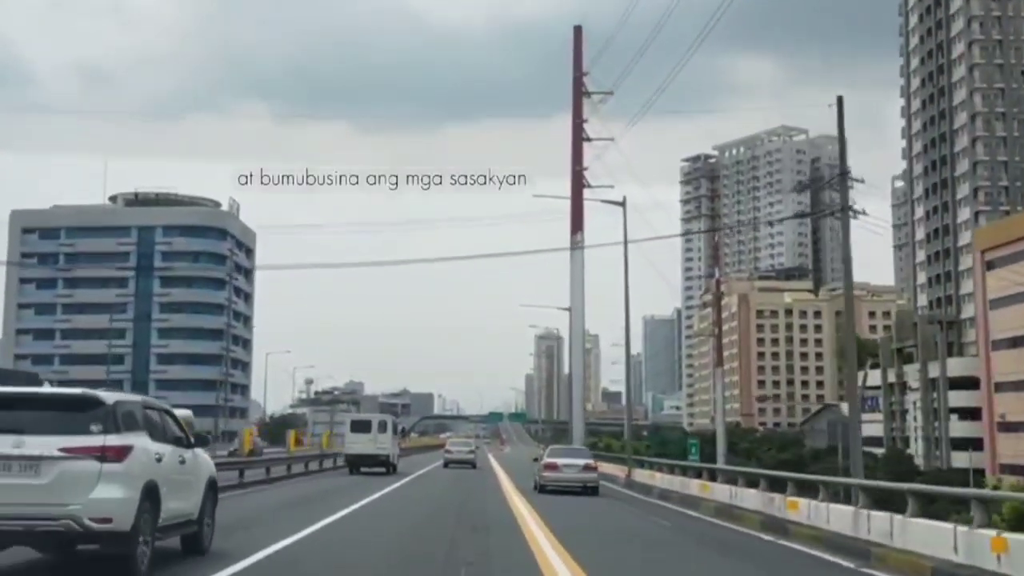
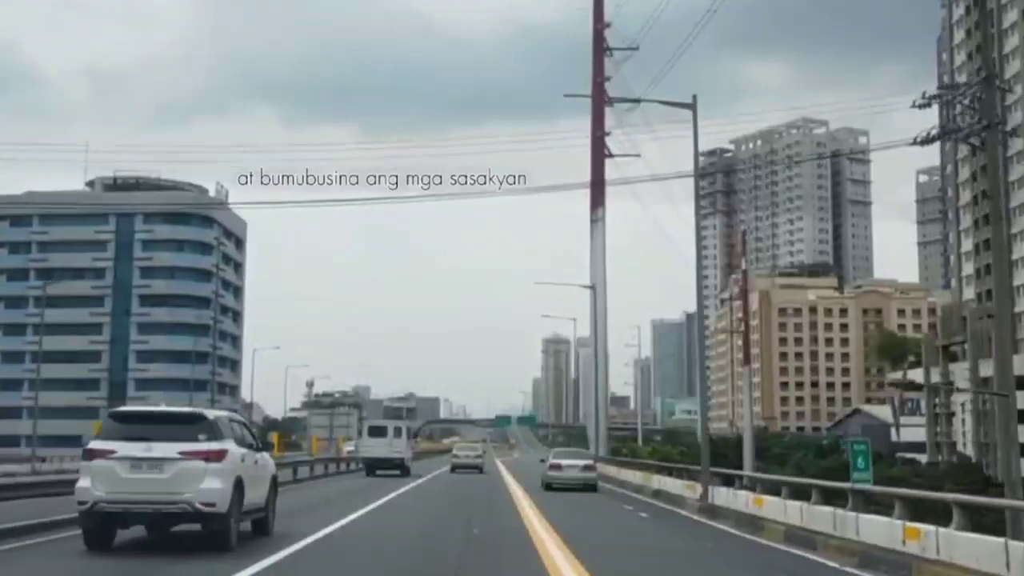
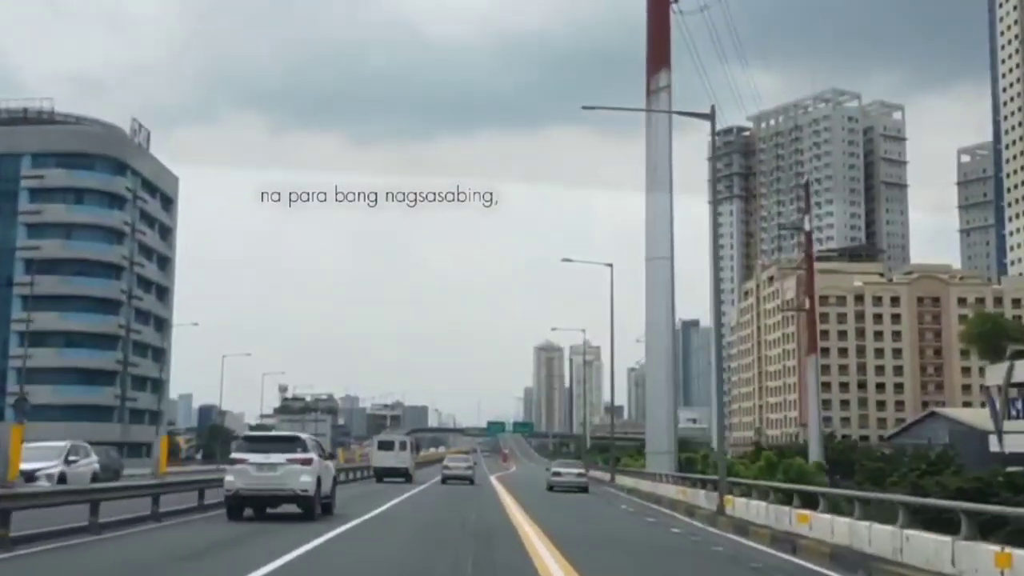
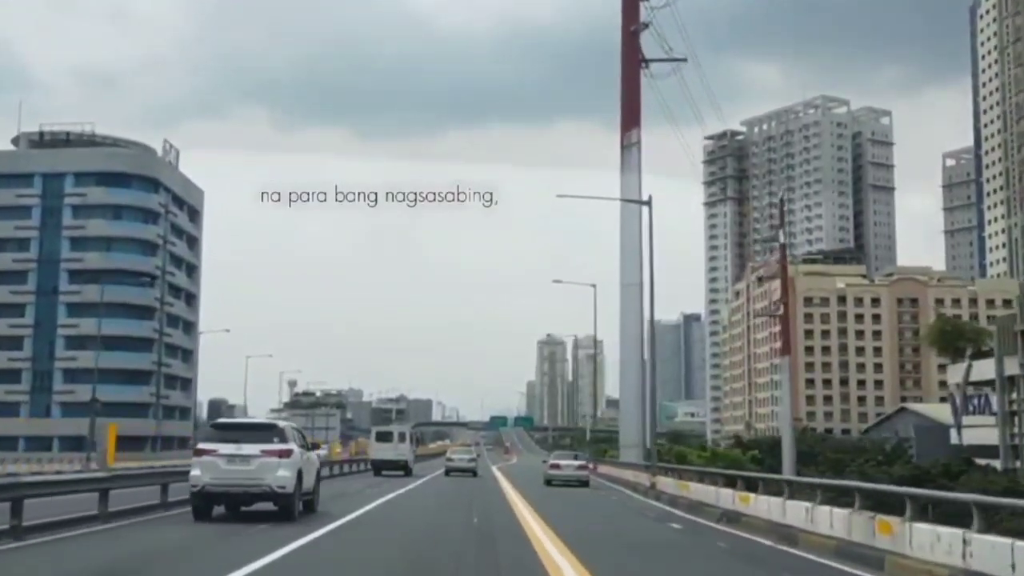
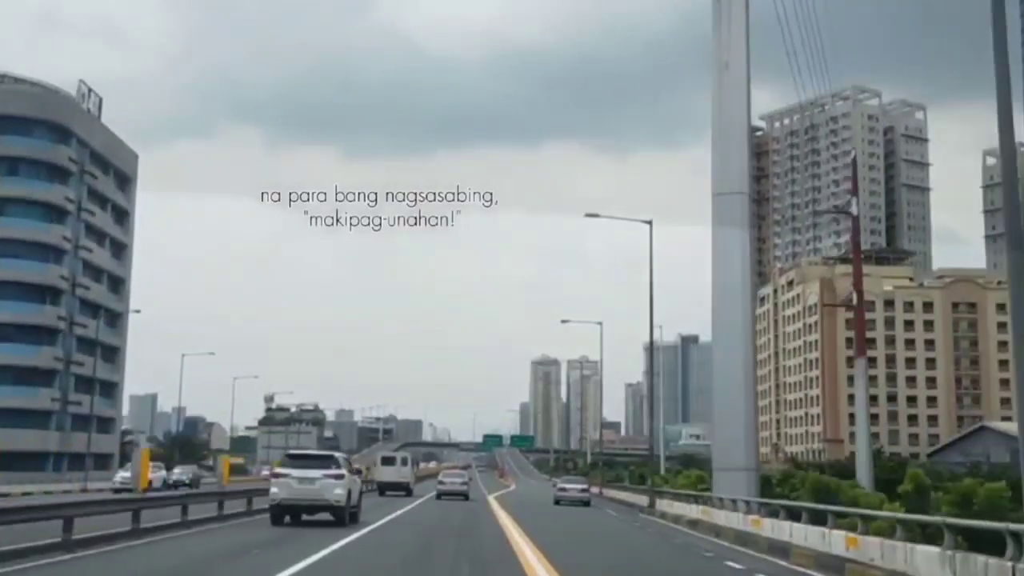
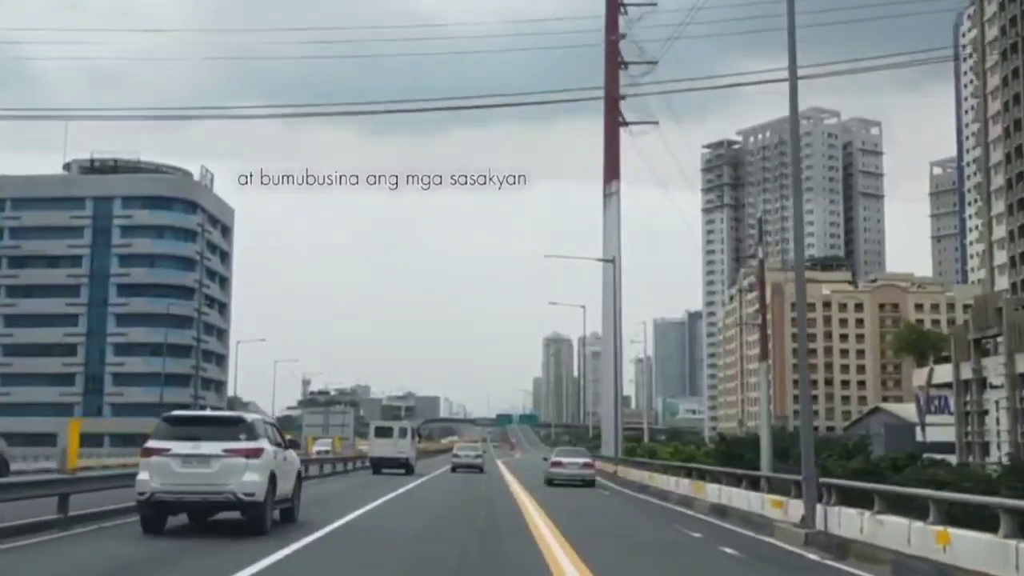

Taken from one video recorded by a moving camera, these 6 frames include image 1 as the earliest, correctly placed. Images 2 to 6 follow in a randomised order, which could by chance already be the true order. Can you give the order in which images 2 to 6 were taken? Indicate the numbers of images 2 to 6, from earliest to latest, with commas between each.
2, 6, 4, 3, 5
